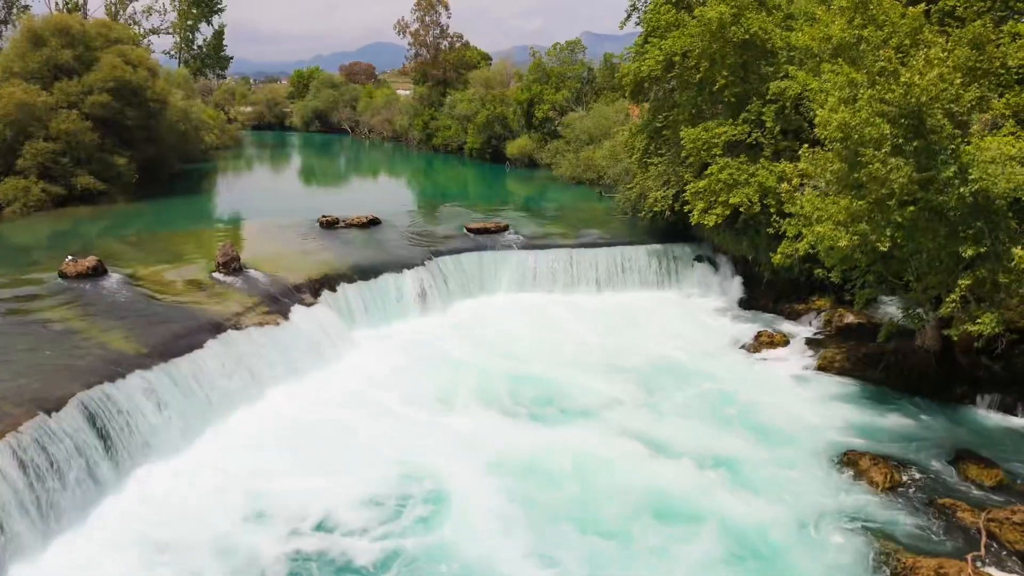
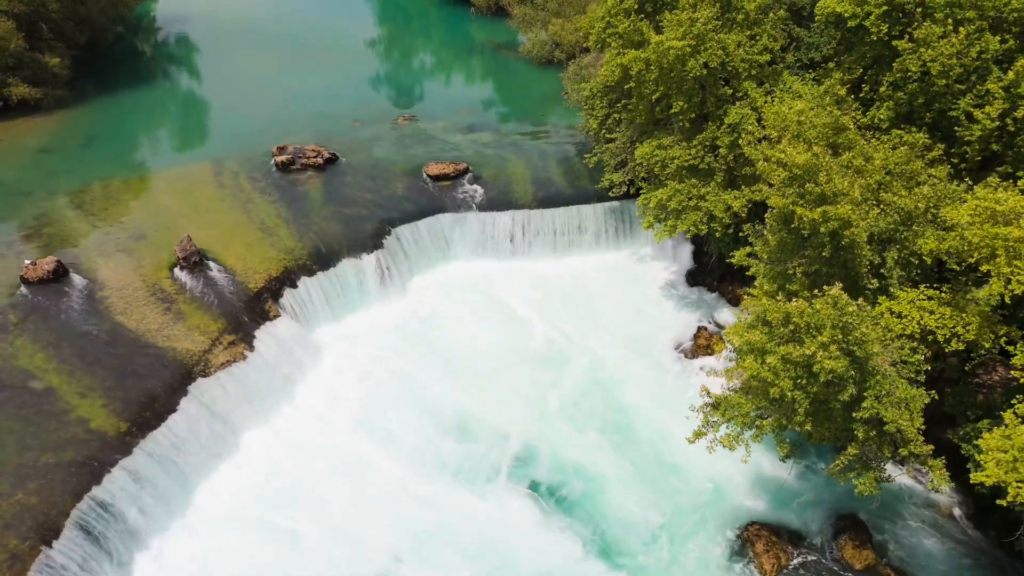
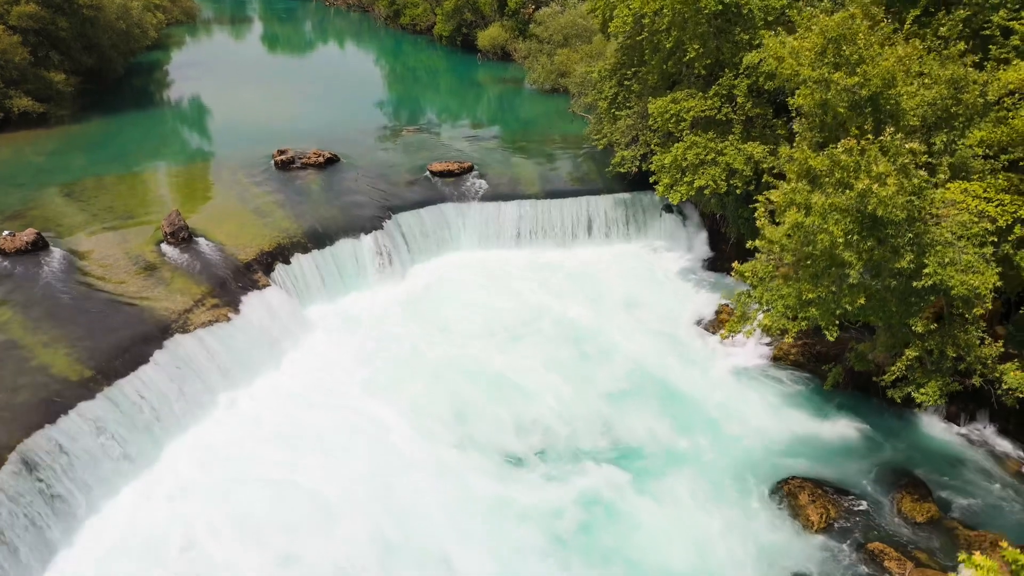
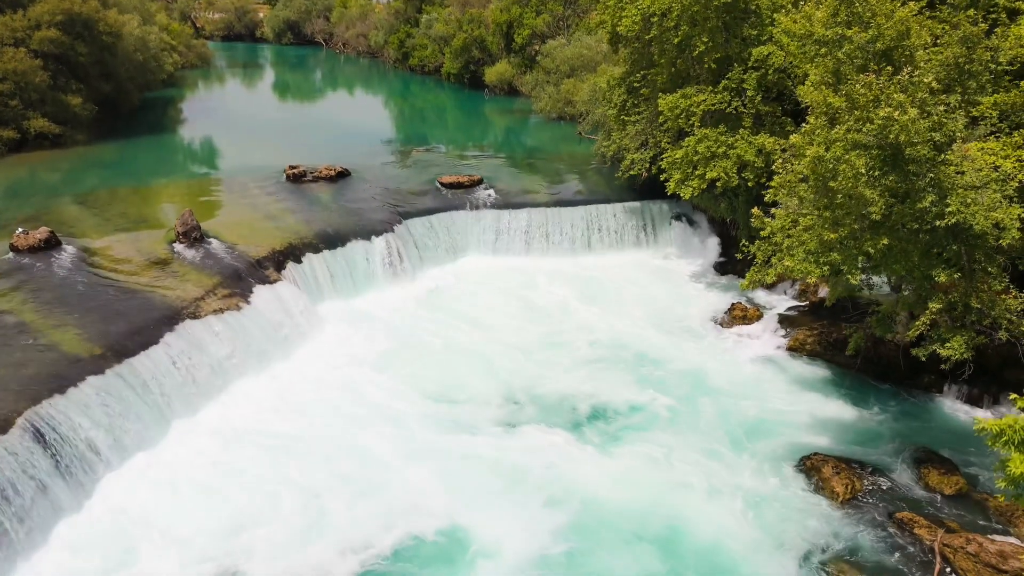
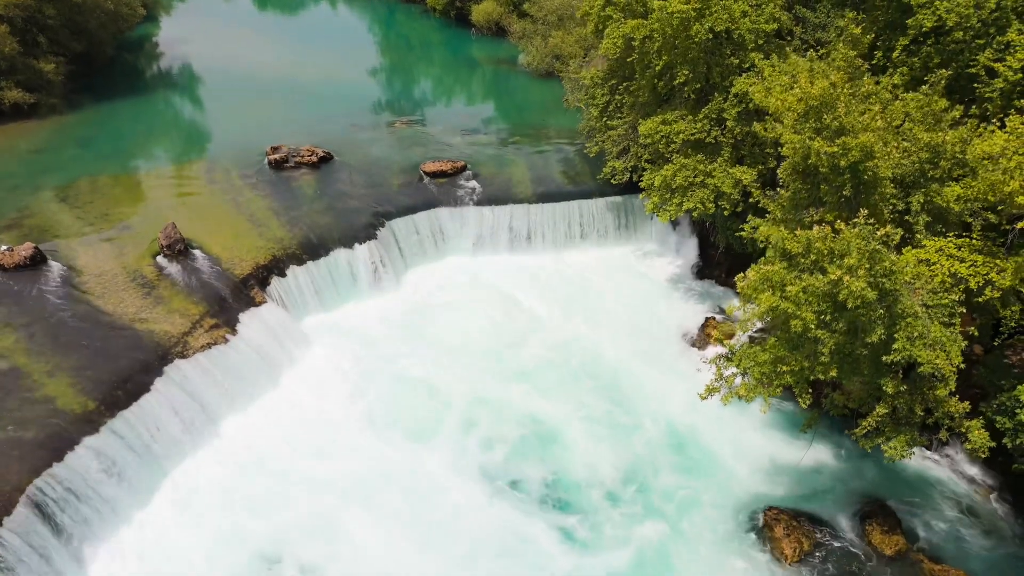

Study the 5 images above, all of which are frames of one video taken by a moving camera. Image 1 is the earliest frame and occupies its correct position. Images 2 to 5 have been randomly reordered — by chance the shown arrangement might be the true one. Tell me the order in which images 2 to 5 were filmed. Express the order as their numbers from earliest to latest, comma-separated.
4, 3, 5, 2
